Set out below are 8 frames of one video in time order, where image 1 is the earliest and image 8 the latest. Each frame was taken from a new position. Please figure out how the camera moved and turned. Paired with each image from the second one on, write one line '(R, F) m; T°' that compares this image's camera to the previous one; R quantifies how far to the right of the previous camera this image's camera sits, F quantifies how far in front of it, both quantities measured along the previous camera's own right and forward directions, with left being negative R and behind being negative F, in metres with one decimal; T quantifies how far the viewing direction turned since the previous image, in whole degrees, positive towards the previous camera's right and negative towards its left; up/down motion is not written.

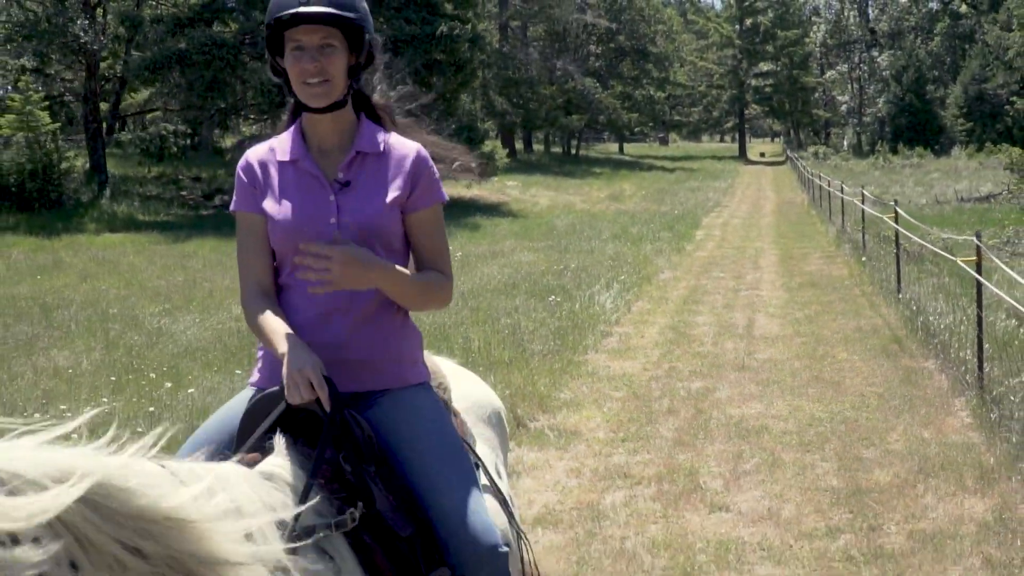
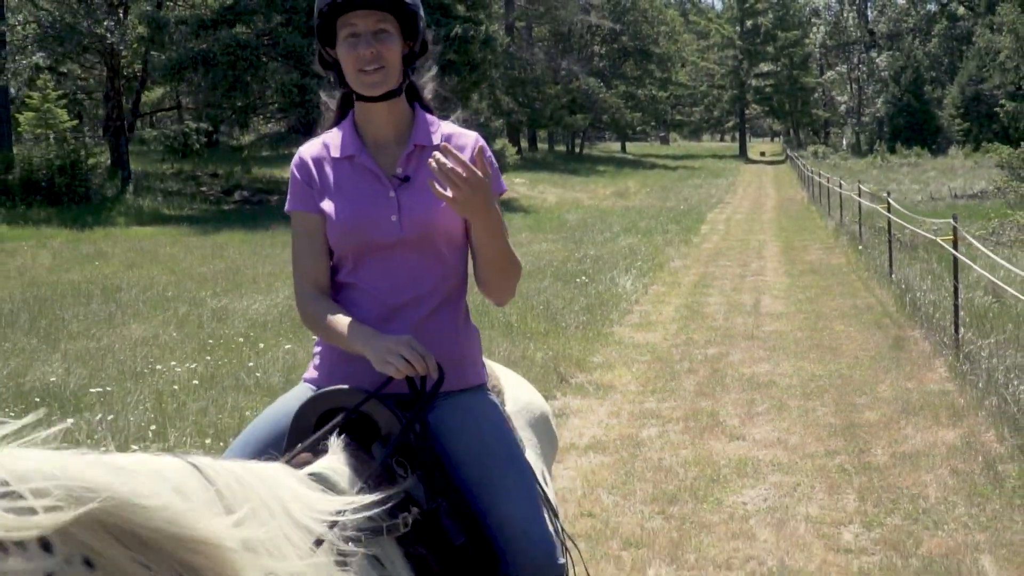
(-0.3, -1.3) m; 0°
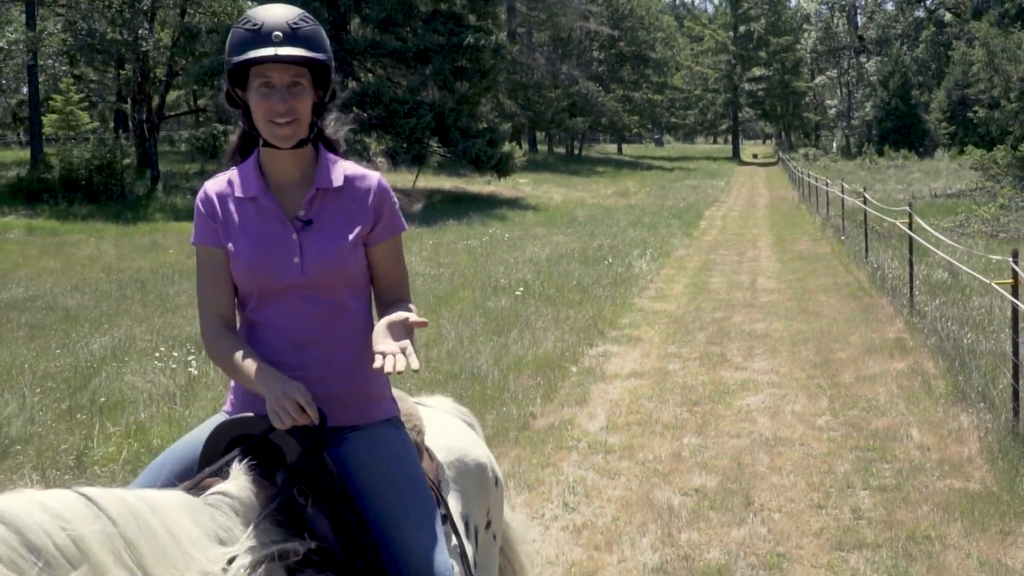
(-0.6, -2.4) m; 0°
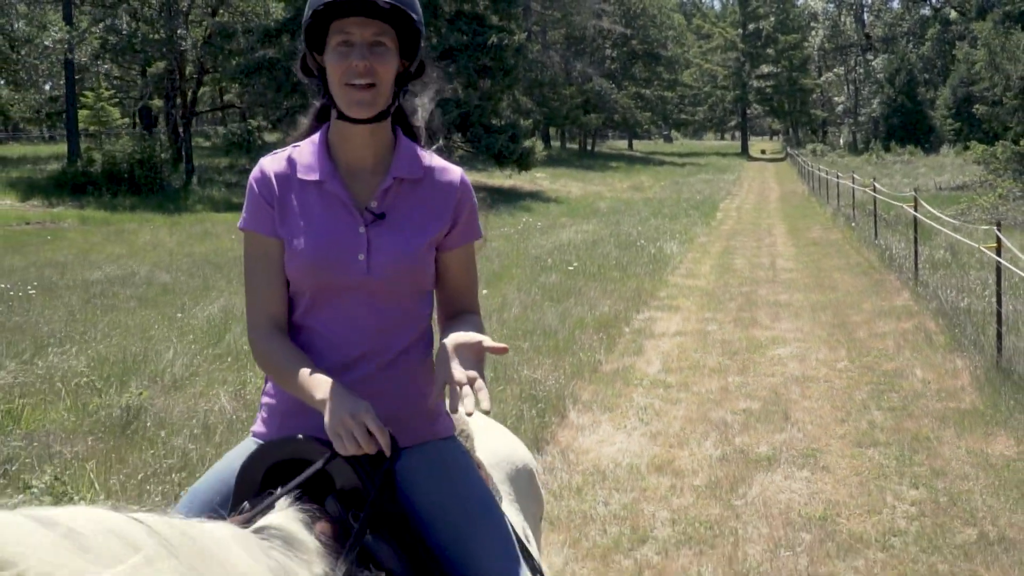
(-0.5, -1.7) m; 0°
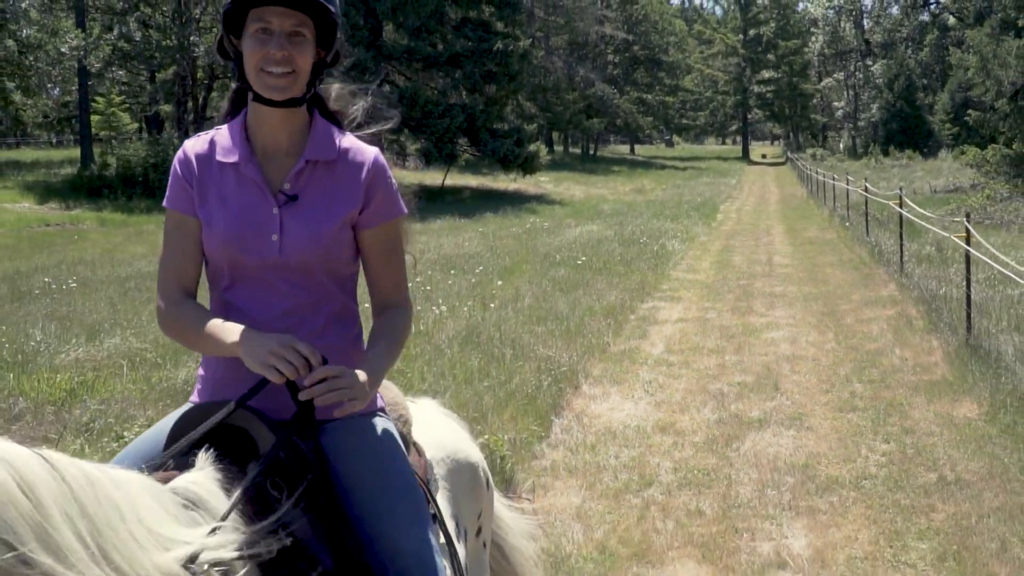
(-0.1, -0.9) m; 0°
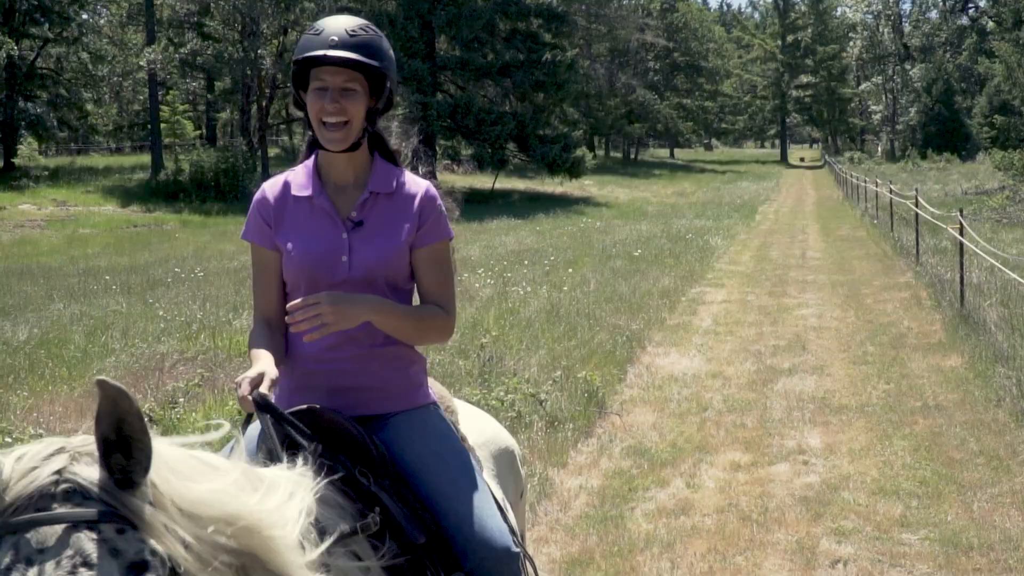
(-0.4, -2.3) m; -2°
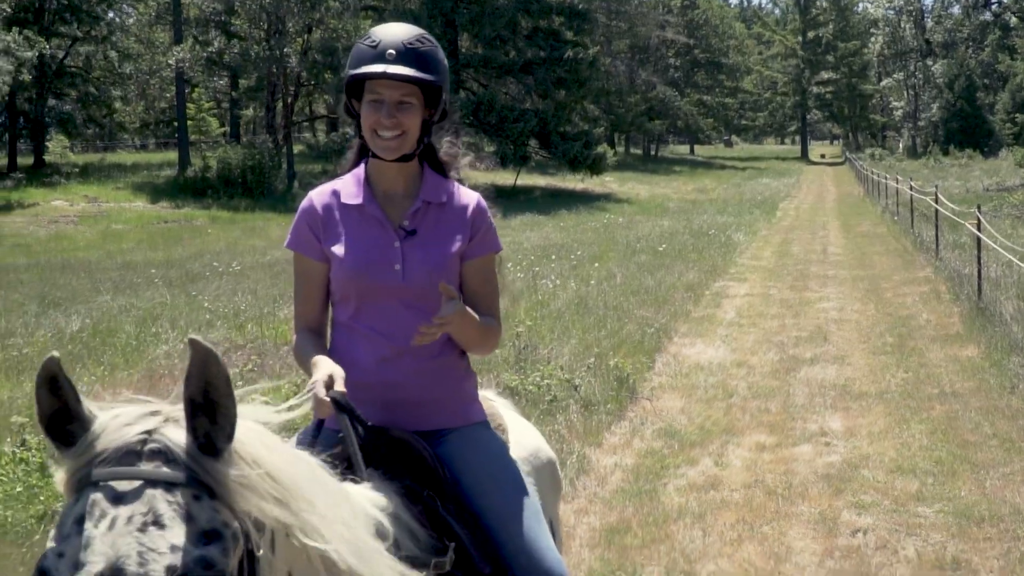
(-0.1, -0.5) m; -1°
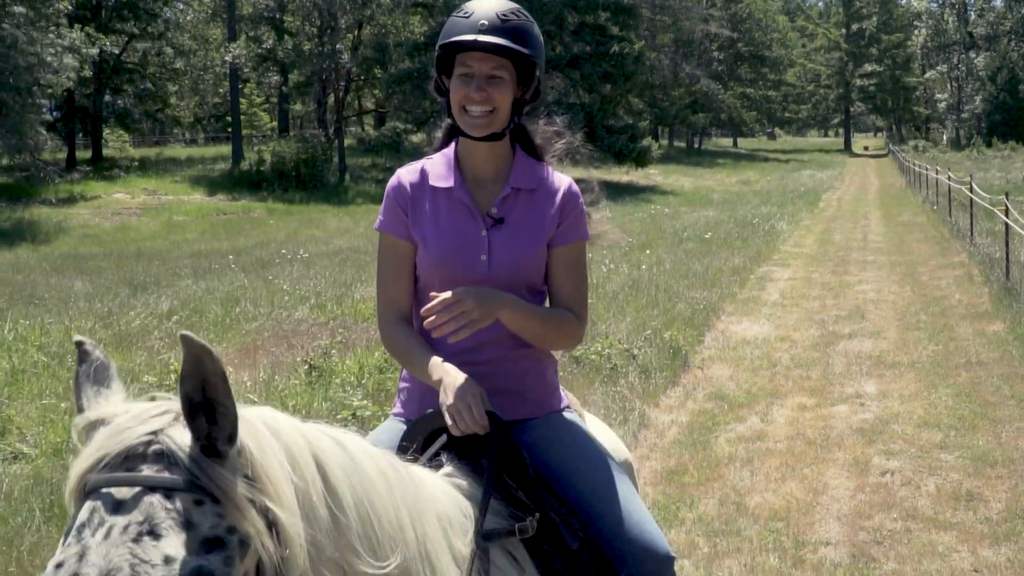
(-0.2, -1.0) m; -2°
